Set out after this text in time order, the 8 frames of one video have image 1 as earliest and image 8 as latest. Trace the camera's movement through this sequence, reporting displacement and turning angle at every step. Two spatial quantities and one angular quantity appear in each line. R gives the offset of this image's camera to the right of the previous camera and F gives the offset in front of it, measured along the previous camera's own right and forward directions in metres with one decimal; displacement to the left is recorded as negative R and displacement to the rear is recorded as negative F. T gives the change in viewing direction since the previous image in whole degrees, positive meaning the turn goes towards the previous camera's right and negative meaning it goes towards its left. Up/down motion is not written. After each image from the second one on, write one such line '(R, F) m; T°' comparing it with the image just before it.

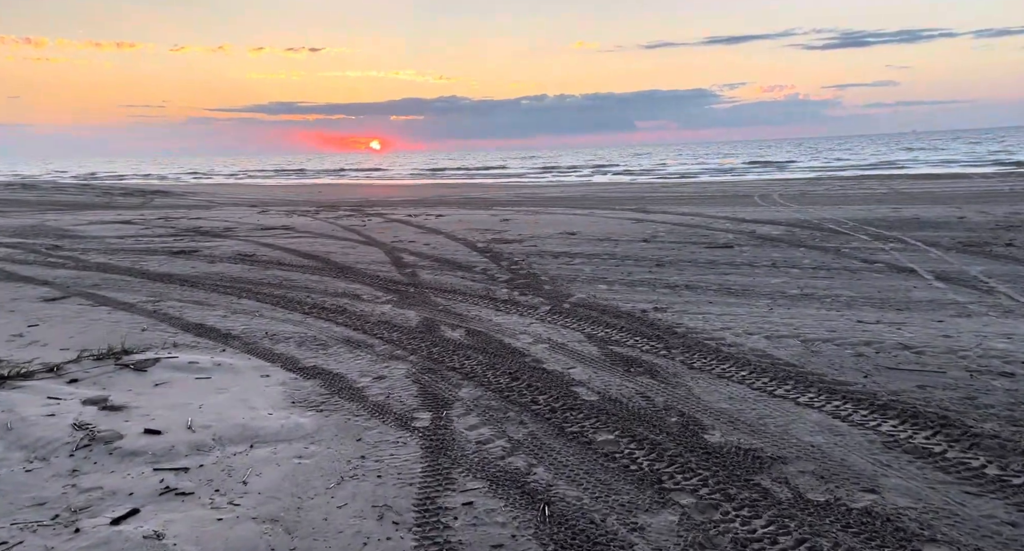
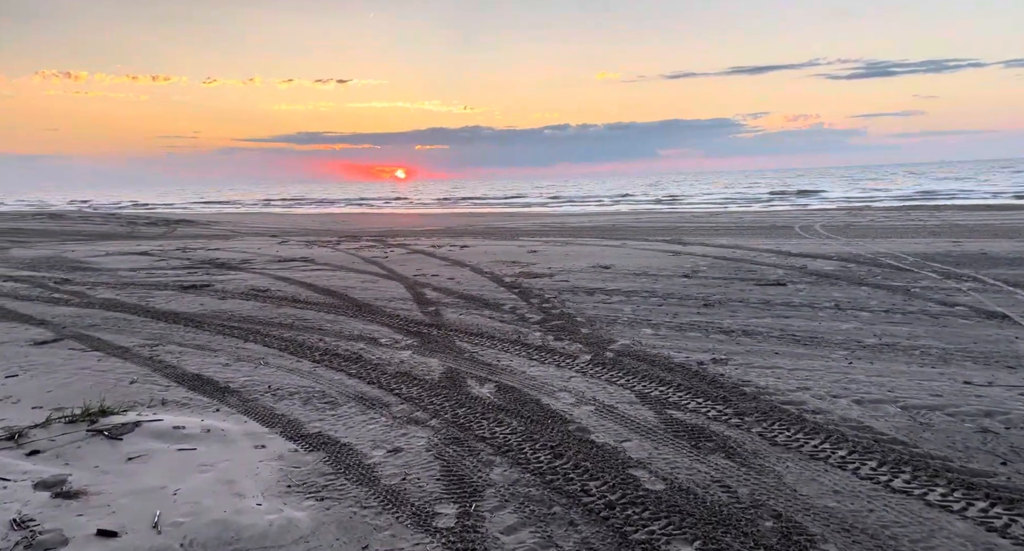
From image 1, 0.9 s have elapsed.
(-0.1, +0.8) m; -2°
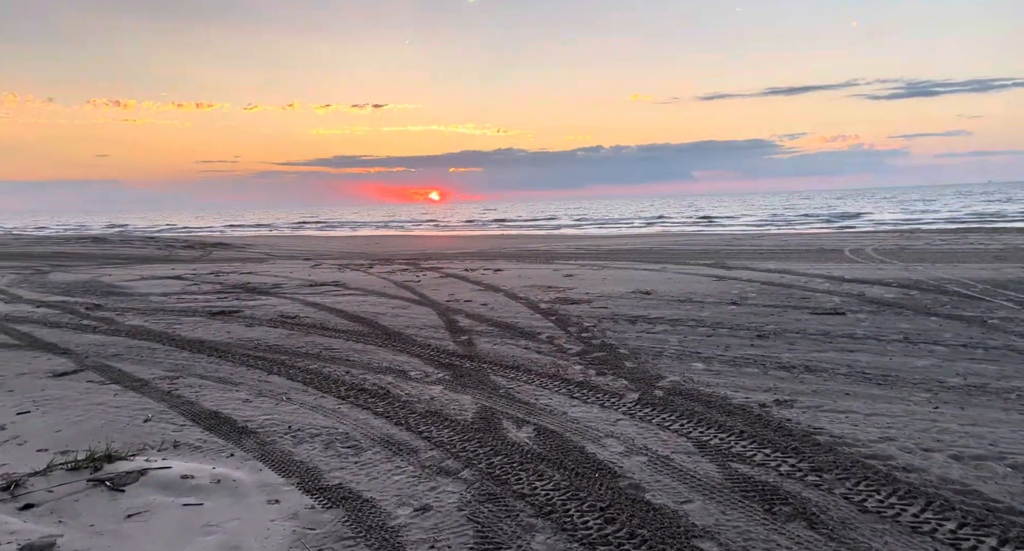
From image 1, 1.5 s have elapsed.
(0.0, +0.5) m; -2°
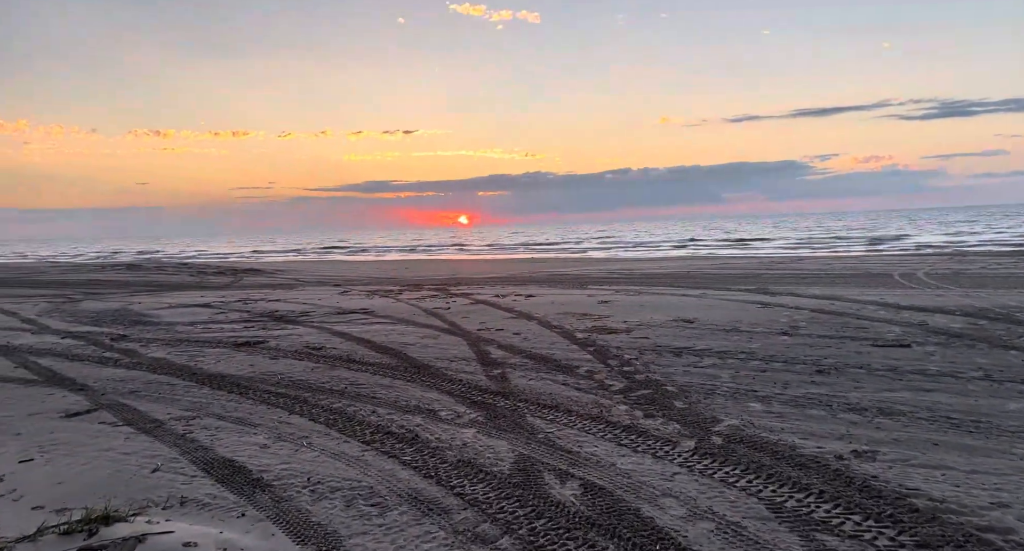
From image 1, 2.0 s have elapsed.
(-0.1, +0.5) m; -2°
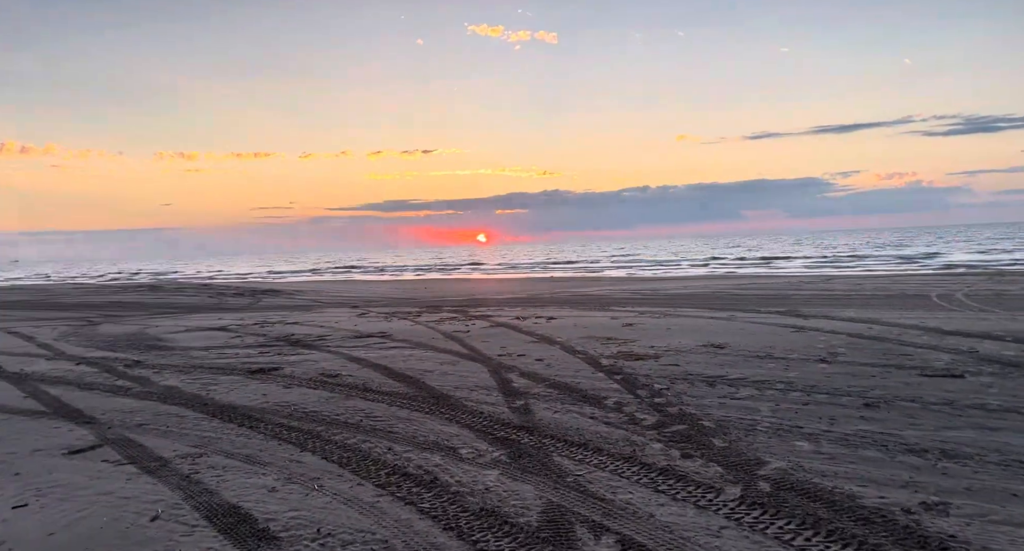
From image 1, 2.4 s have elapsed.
(0.0, +0.4) m; -1°
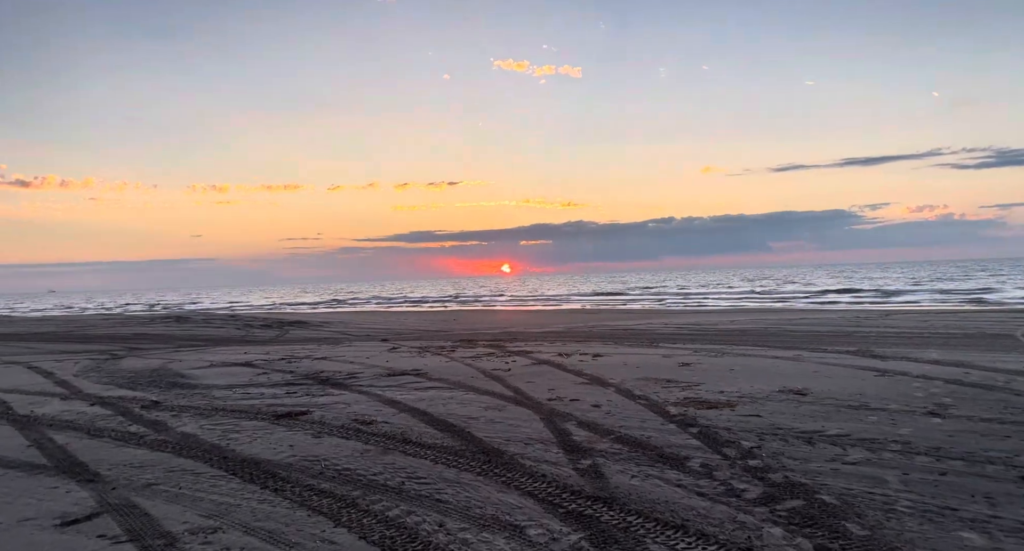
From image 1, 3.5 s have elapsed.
(-0.4, +1.1) m; -2°
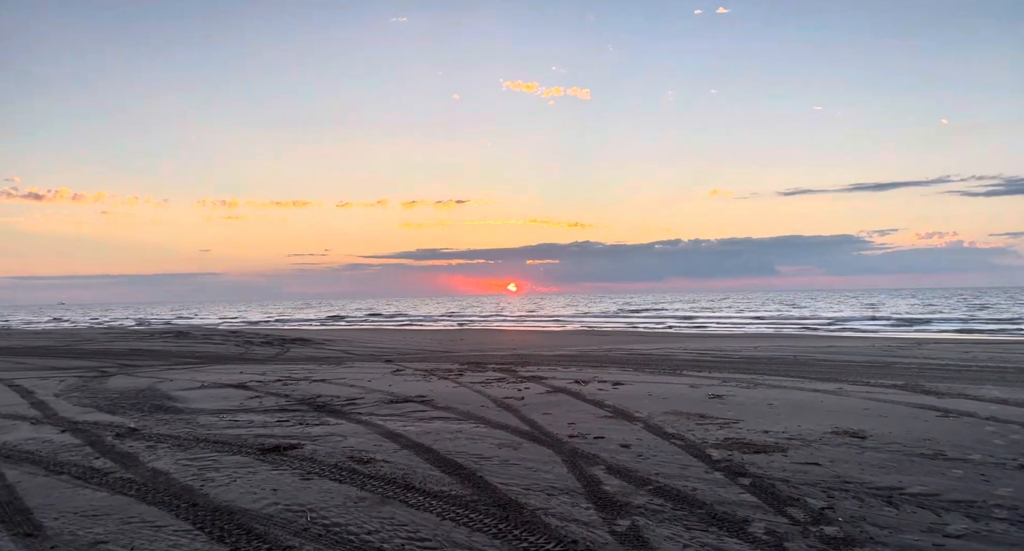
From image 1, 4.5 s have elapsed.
(-0.2, +1.2) m; 0°
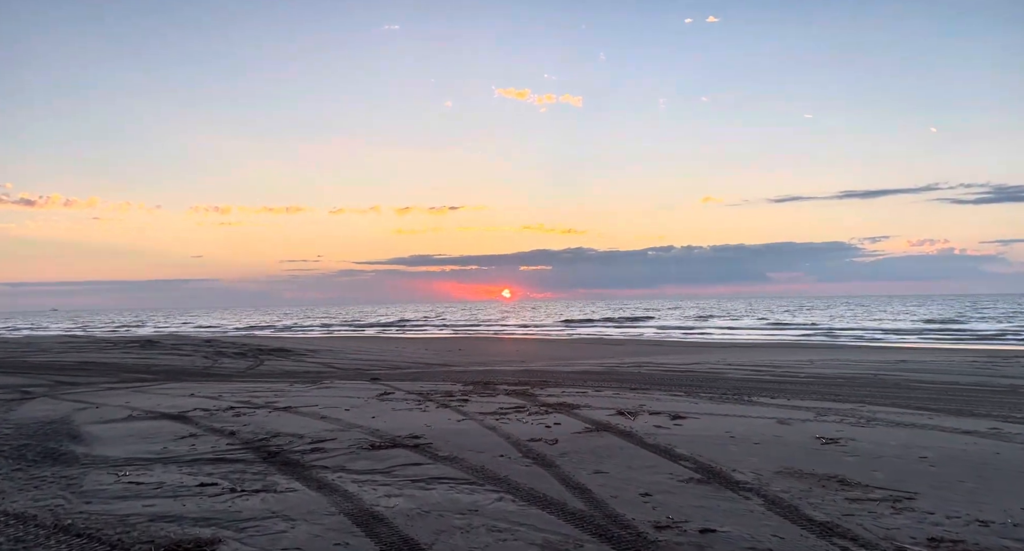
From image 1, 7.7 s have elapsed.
(-0.4, +3.7) m; 0°
